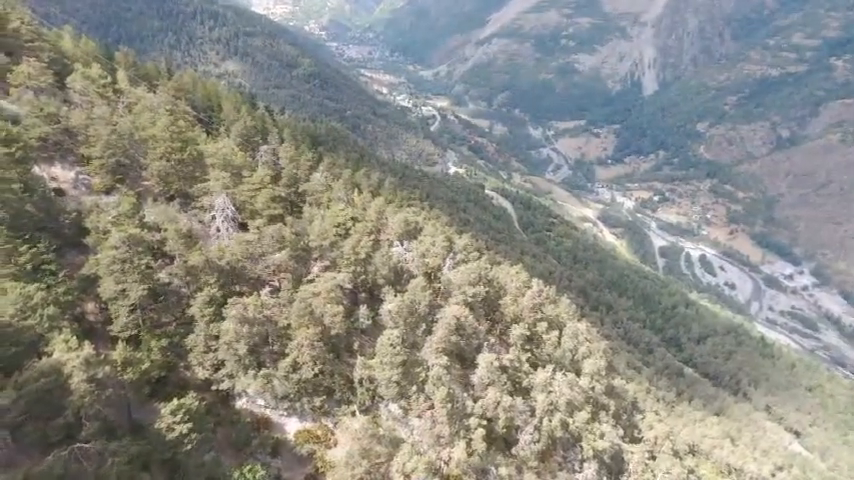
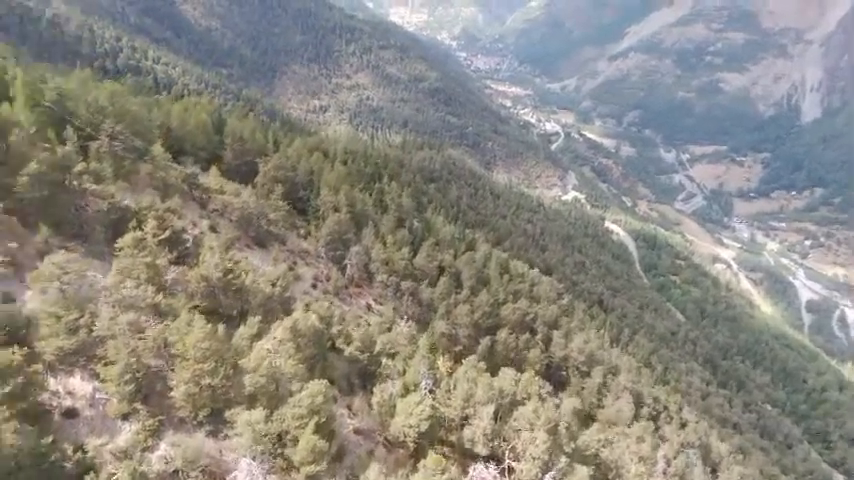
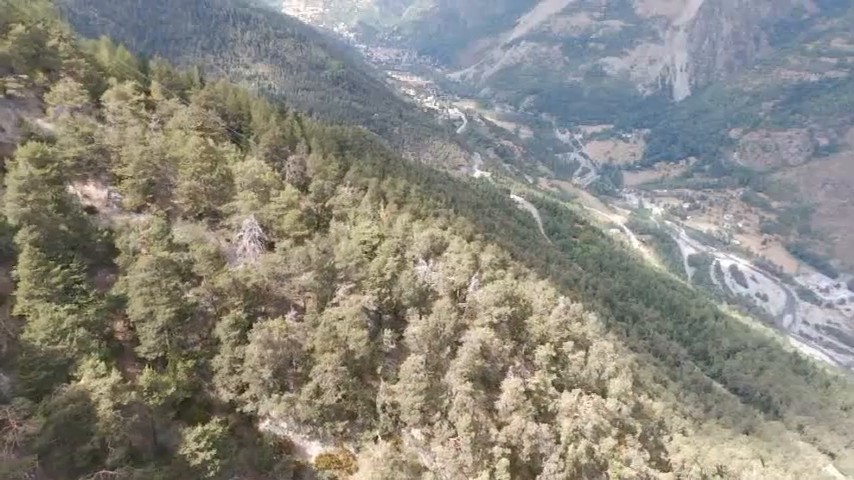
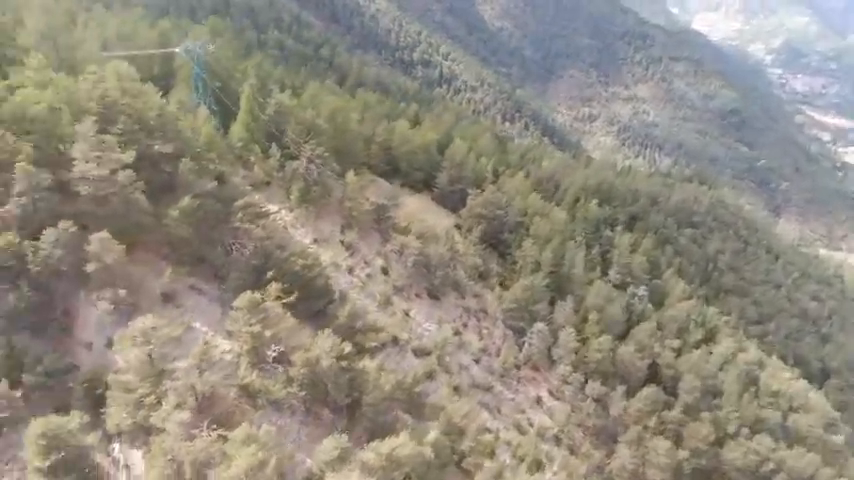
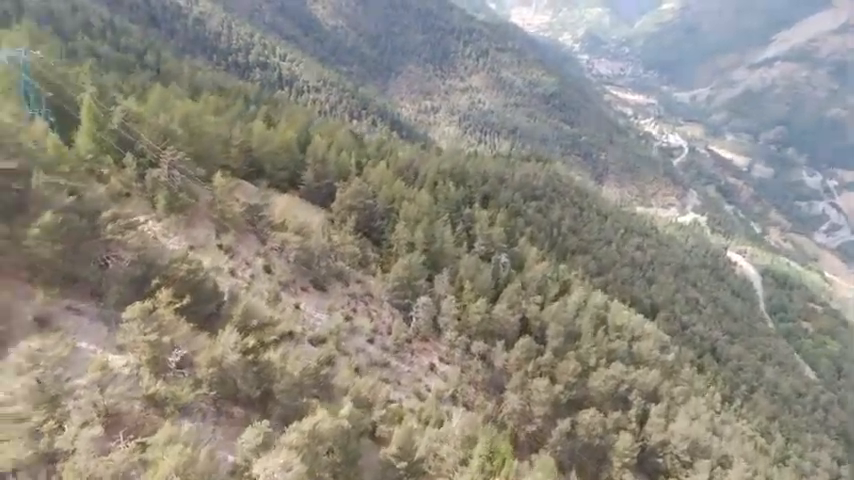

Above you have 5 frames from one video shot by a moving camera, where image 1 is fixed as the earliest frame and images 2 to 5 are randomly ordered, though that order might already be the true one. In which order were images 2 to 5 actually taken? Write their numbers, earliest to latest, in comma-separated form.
3, 2, 5, 4
